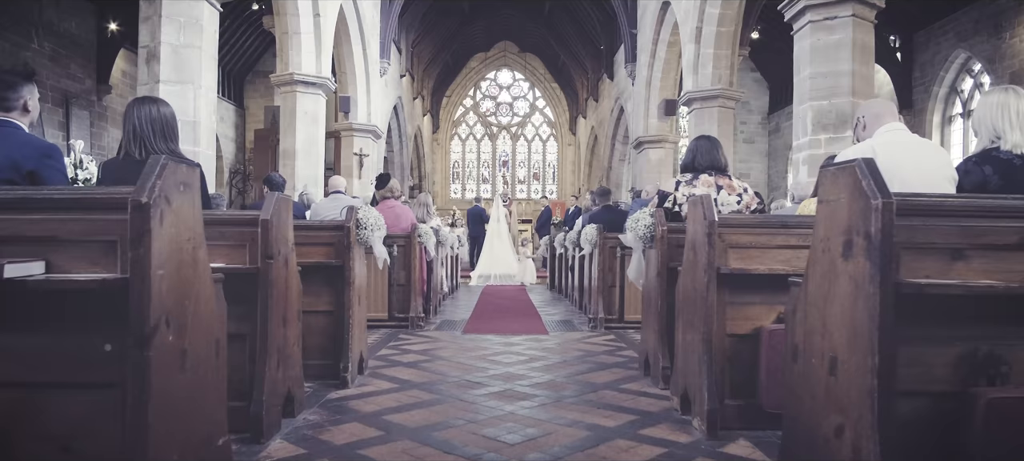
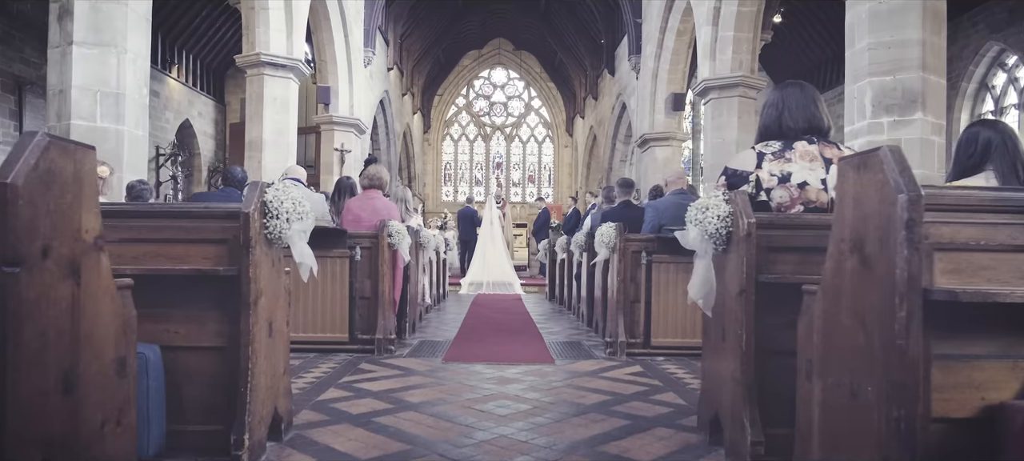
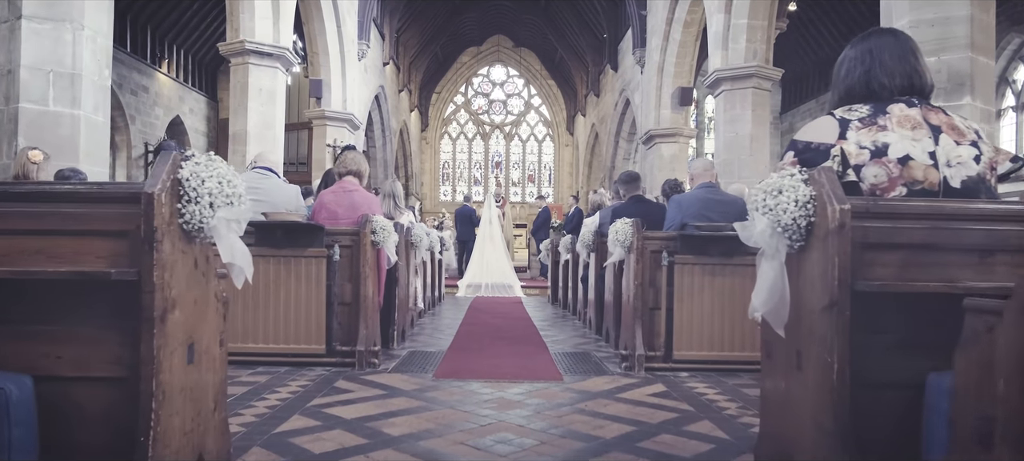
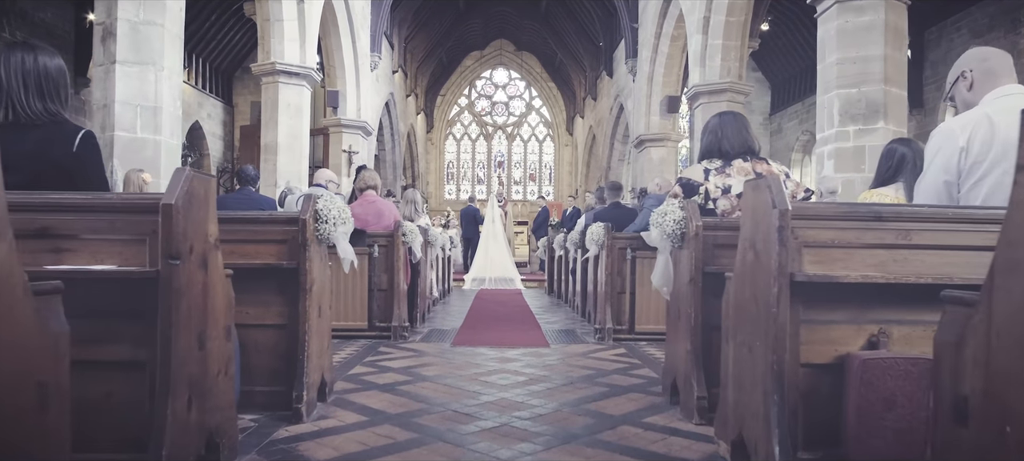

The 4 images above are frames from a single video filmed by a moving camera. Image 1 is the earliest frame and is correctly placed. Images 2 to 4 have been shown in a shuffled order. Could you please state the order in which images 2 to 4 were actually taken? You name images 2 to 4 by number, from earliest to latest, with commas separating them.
4, 2, 3
